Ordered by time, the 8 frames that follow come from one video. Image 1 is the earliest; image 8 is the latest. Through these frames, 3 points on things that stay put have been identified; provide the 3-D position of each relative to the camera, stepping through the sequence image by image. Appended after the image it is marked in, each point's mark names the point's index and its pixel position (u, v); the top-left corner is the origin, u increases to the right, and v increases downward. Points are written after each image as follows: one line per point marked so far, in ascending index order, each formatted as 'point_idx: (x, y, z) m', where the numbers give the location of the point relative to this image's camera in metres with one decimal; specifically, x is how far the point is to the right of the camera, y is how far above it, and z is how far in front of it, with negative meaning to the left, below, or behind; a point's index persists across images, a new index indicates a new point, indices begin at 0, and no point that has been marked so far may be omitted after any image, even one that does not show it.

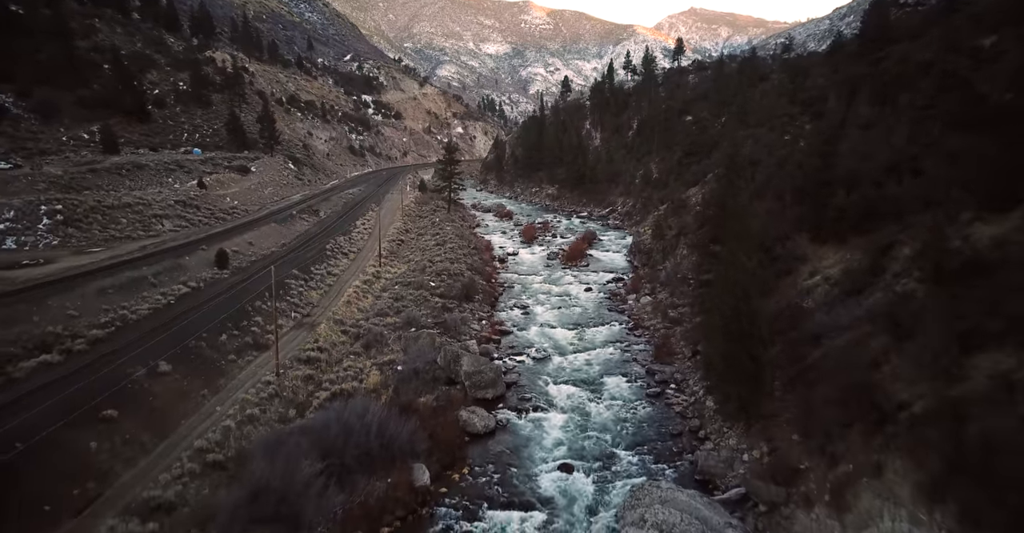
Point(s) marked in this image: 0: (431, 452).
0: (-2.3, -5.3, +17.2) m
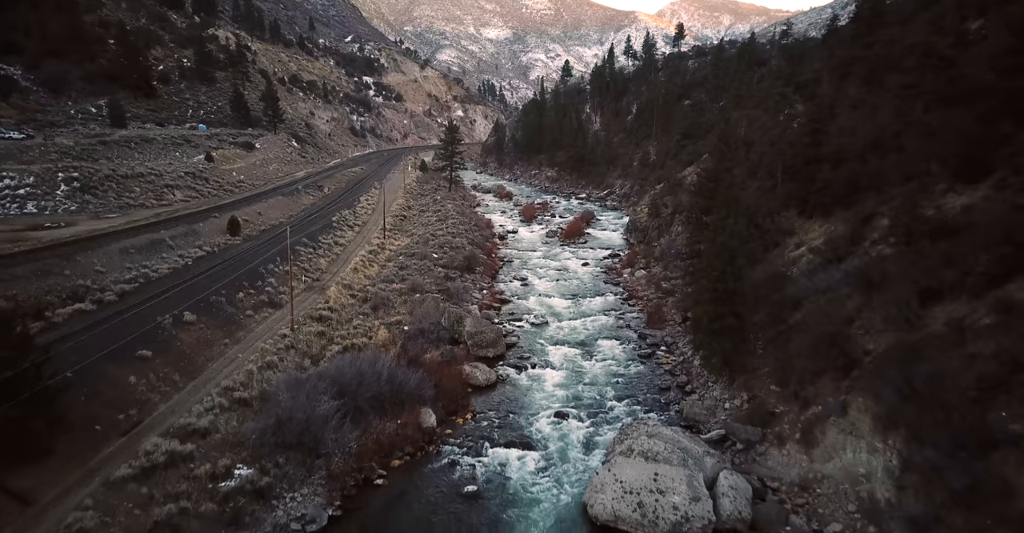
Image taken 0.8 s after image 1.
0: (-2.3, -4.1, +18.6) m
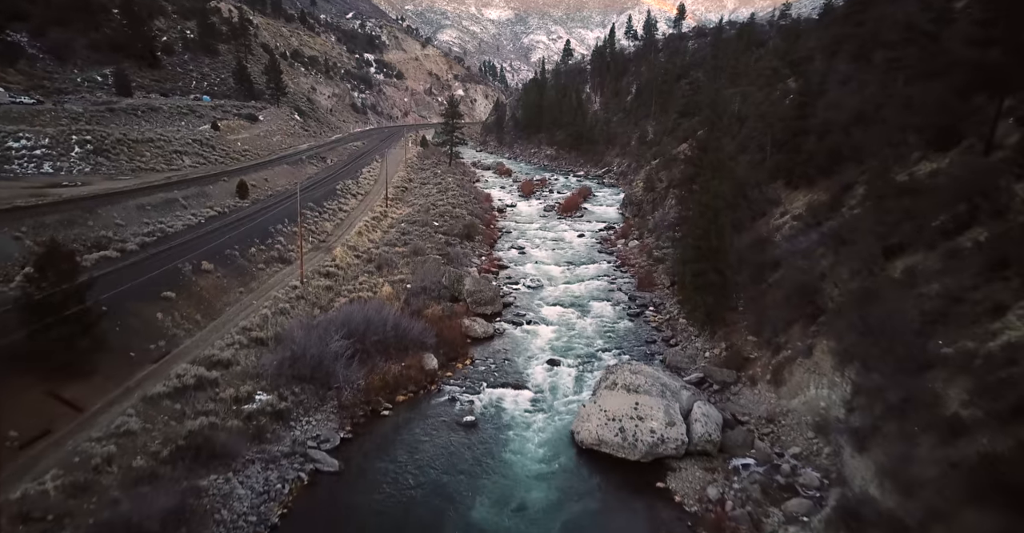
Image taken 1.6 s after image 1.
0: (-2.4, -2.6, +20.0) m
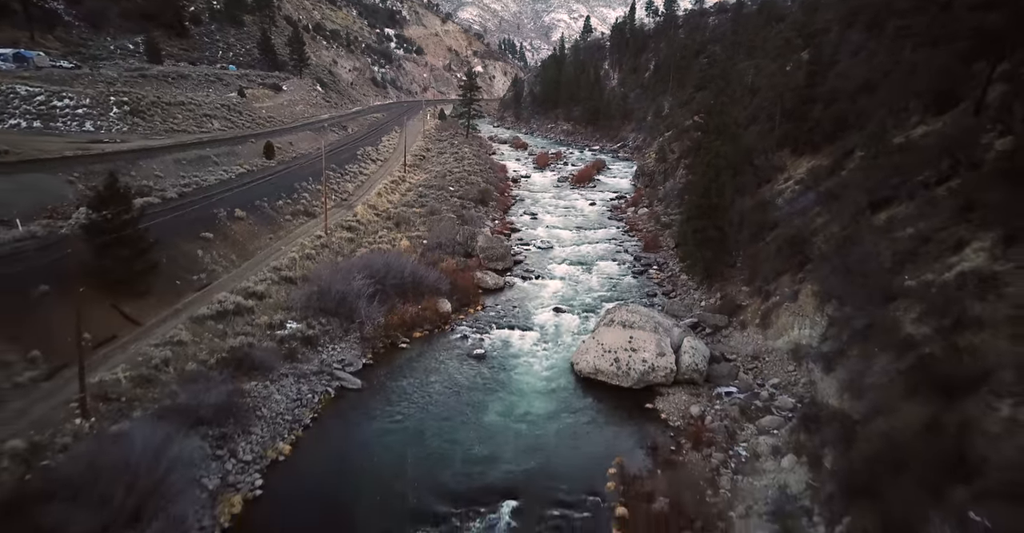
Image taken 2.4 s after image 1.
0: (-2.1, -0.9, +21.5) m
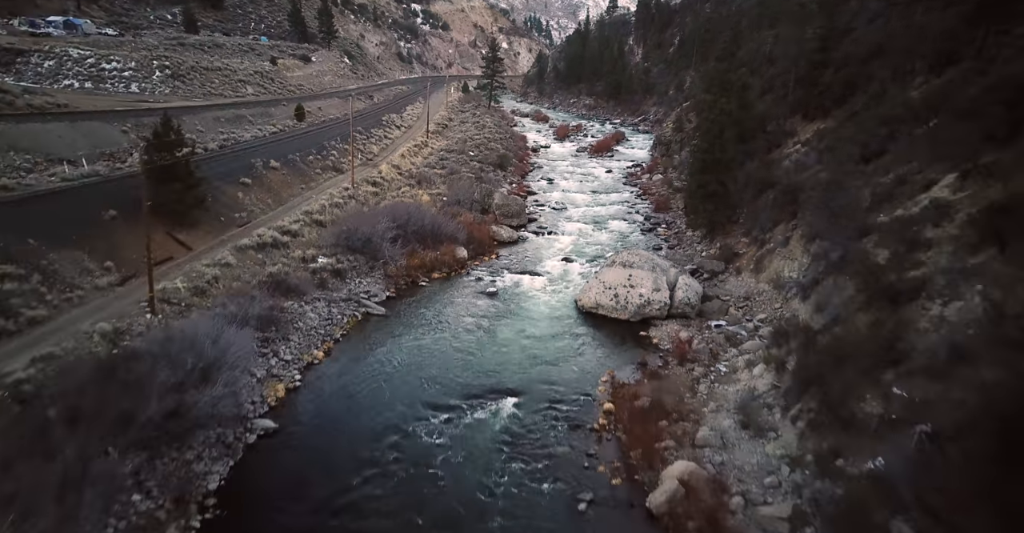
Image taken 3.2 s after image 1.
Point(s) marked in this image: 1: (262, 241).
0: (-1.6, +0.9, +23.1) m
1: (-7.2, +0.7, +17.5) m
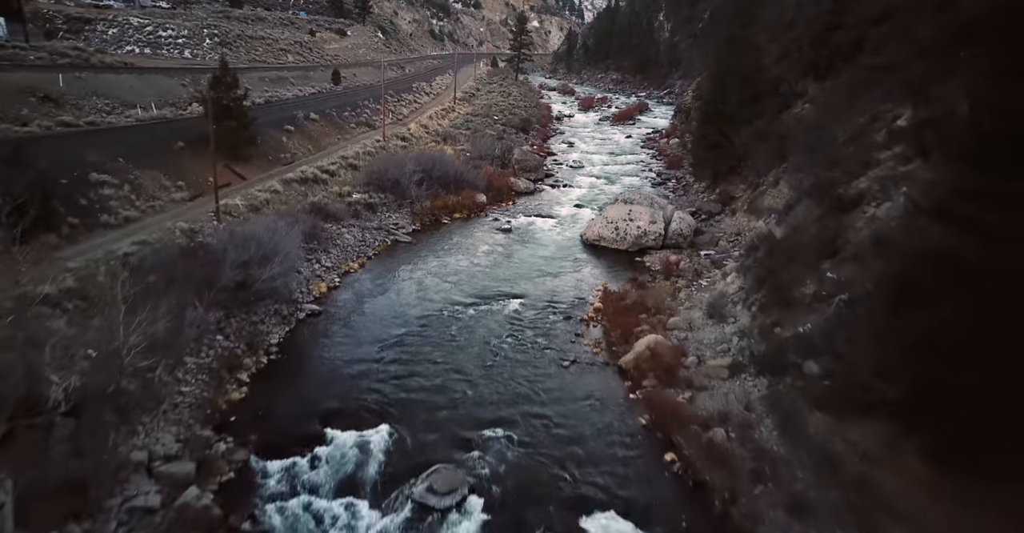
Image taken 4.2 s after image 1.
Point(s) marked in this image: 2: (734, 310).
0: (-0.9, +3.2, +25.3) m
1: (-6.8, +2.9, +20.0) m
2: (+4.6, -0.9, +12.8) m
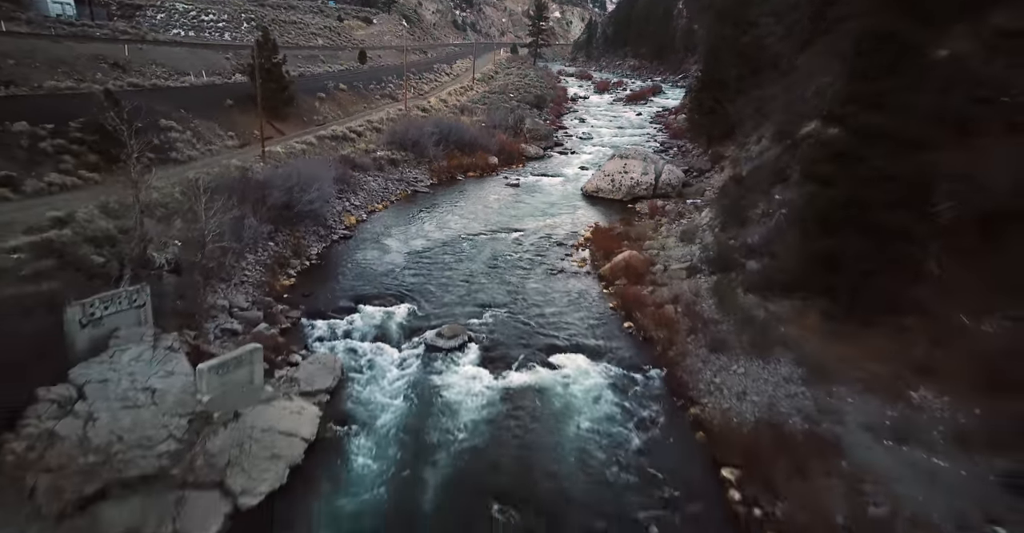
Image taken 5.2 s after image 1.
0: (-0.5, +5.1, +27.6) m
1: (-6.5, +4.8, +22.5) m
2: (+4.6, +0.8, +15.0) m
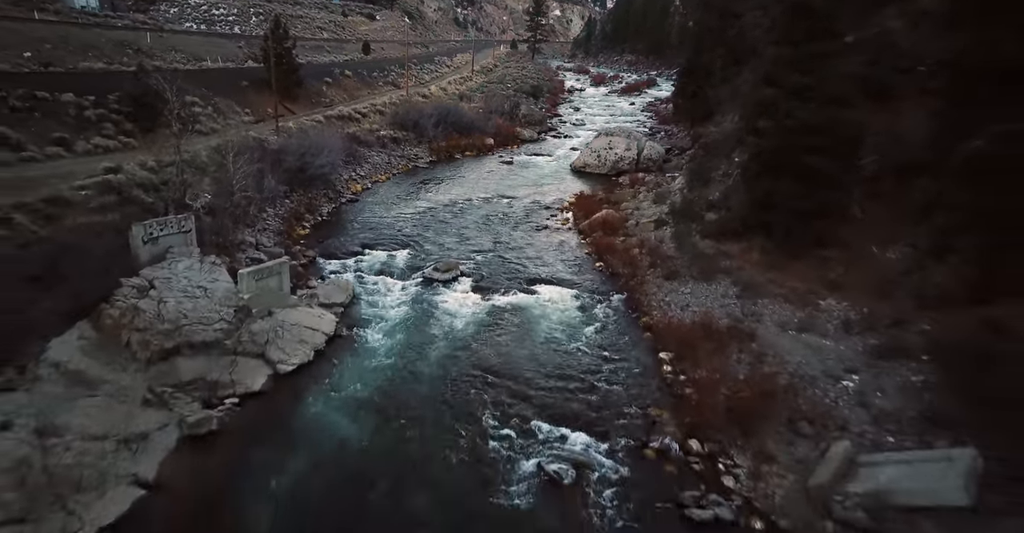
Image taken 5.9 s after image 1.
0: (-0.7, +6.2, +29.3) m
1: (-6.7, +5.9, +24.2) m
2: (+4.4, +1.9, +16.6) m
